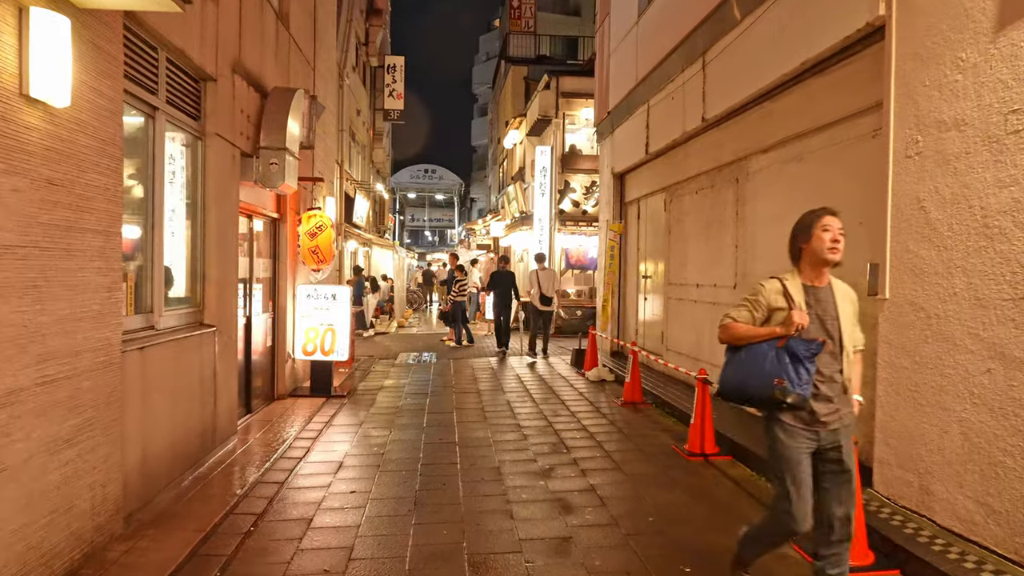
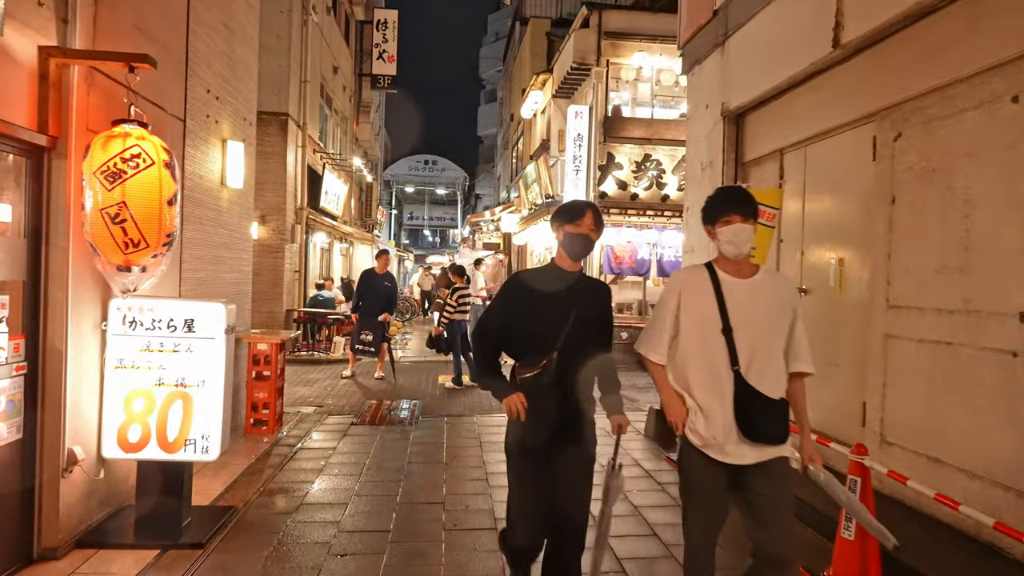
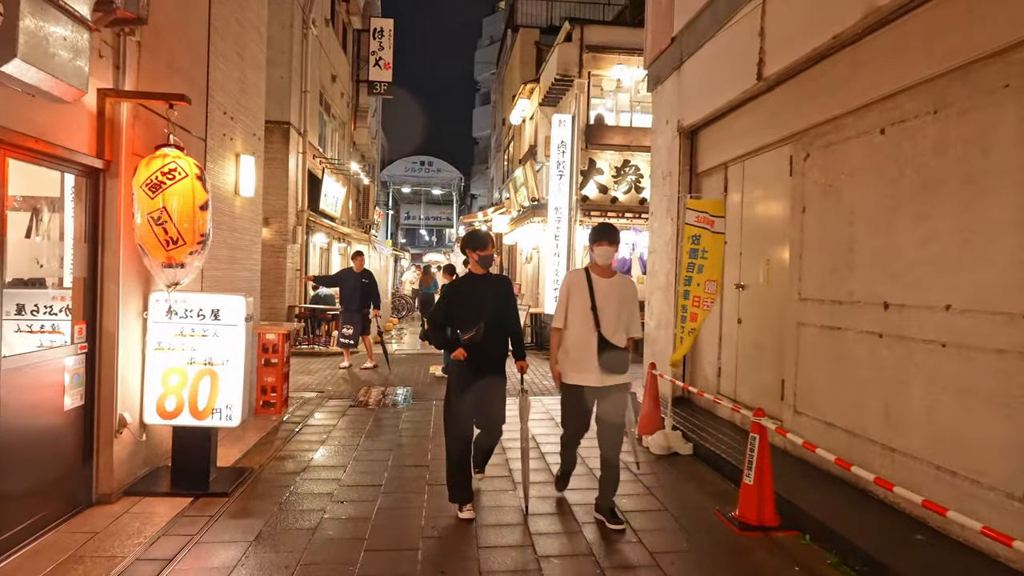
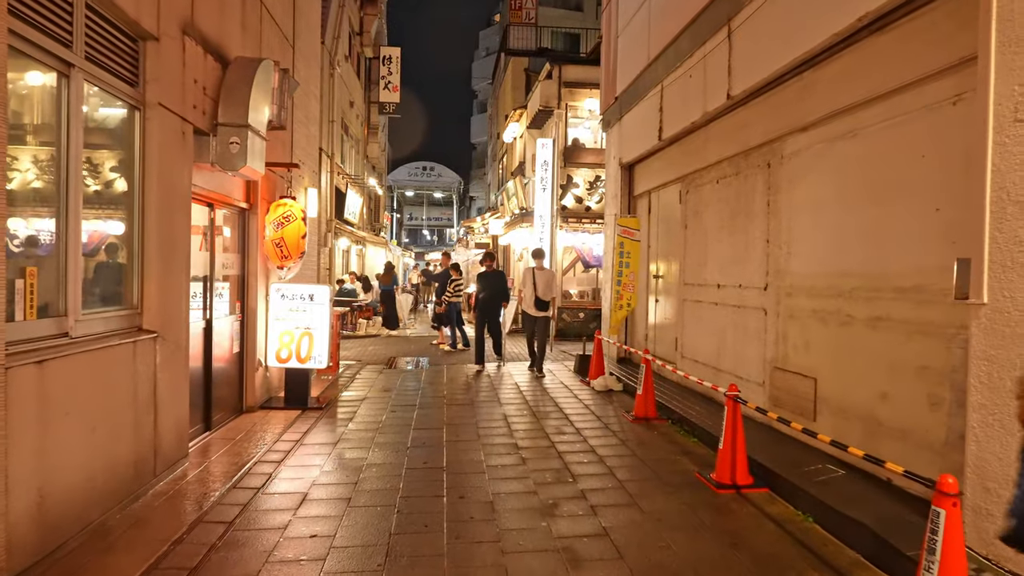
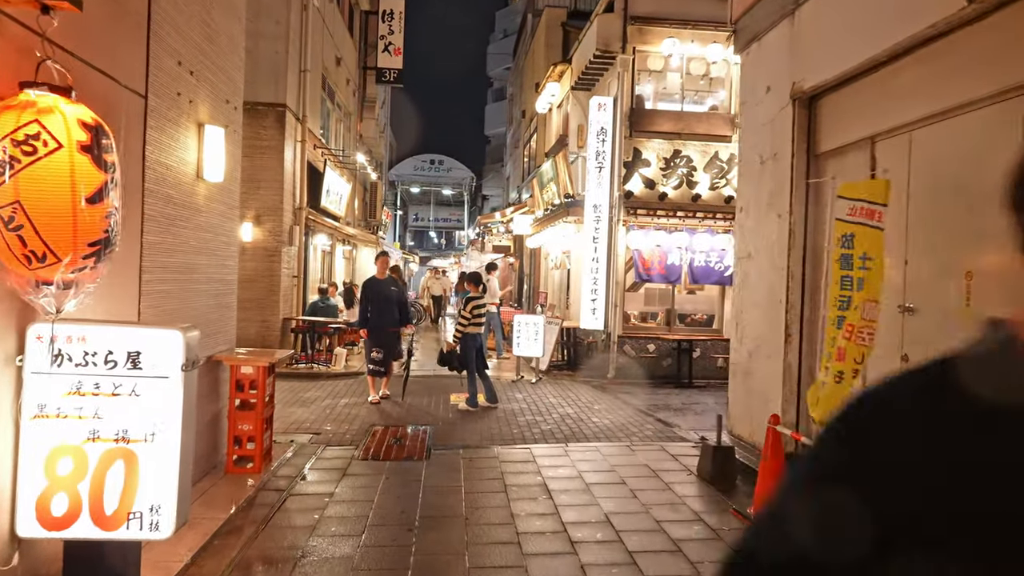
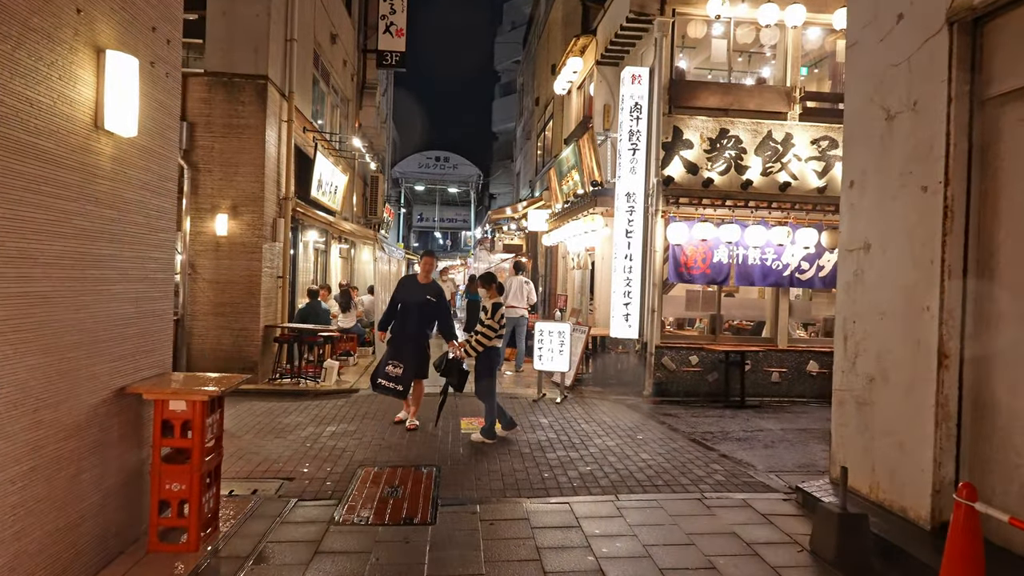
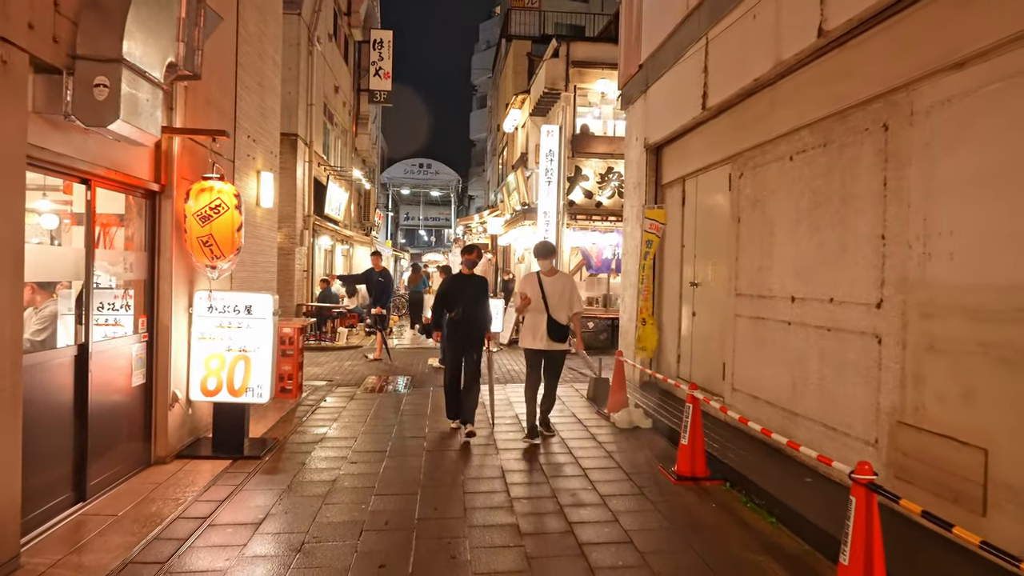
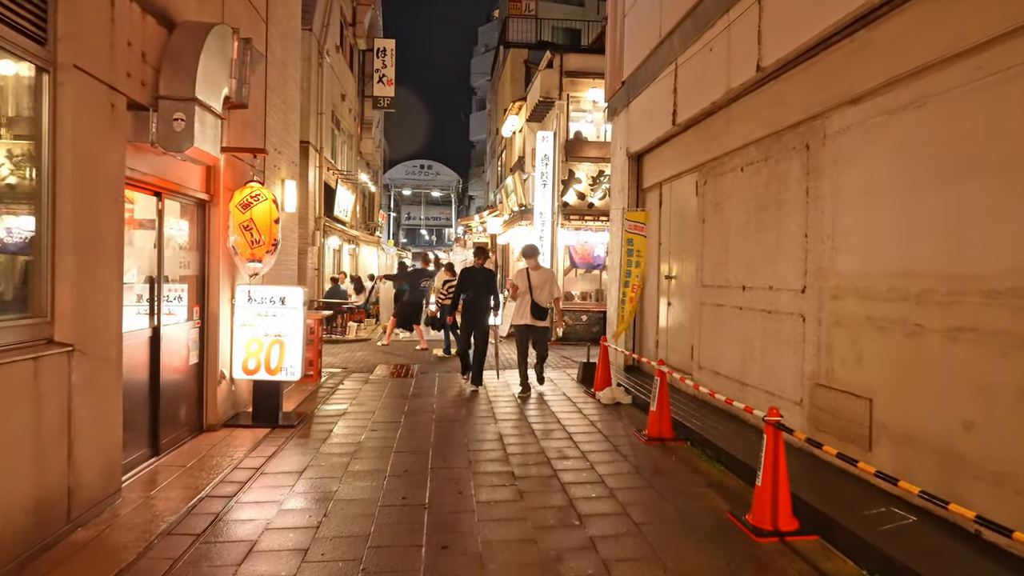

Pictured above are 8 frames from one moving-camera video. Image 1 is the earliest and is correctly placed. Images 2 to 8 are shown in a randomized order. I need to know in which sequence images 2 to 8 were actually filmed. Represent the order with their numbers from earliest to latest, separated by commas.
4, 8, 7, 3, 2, 5, 6
